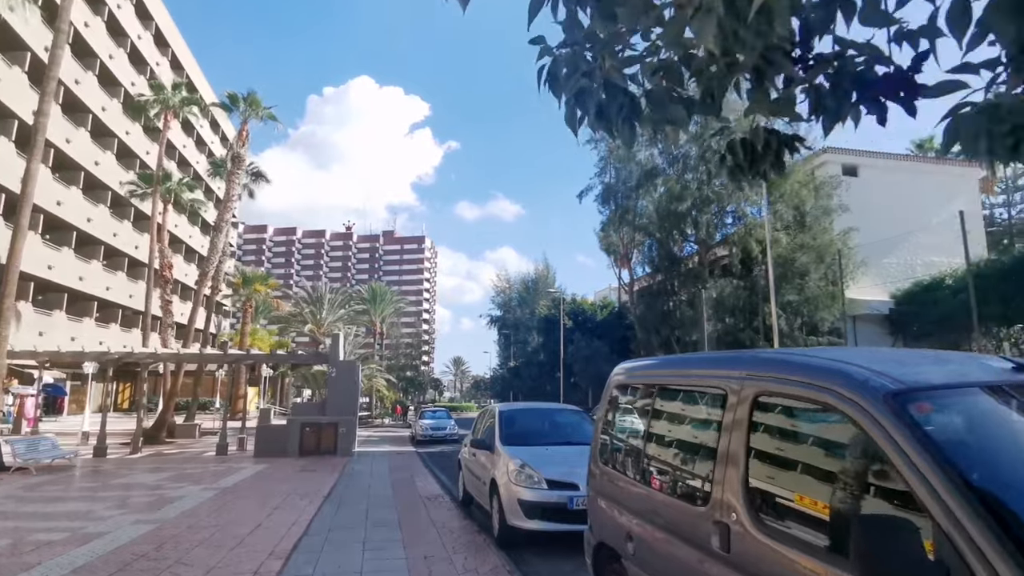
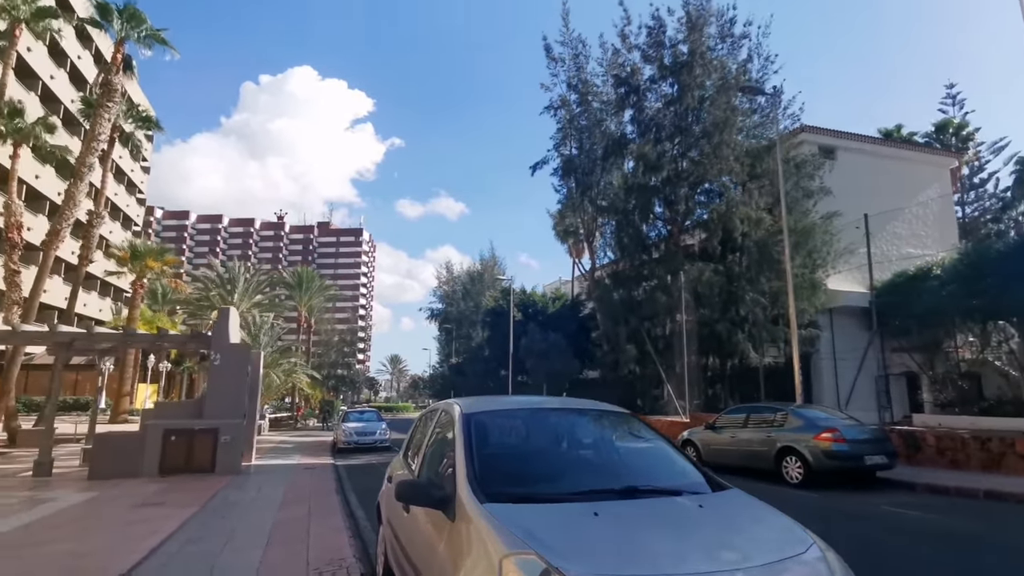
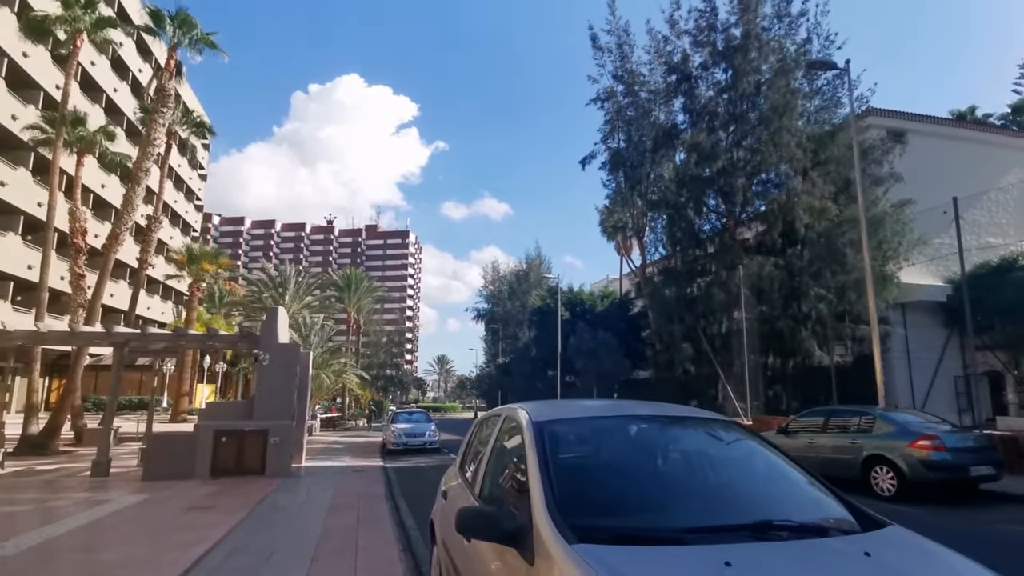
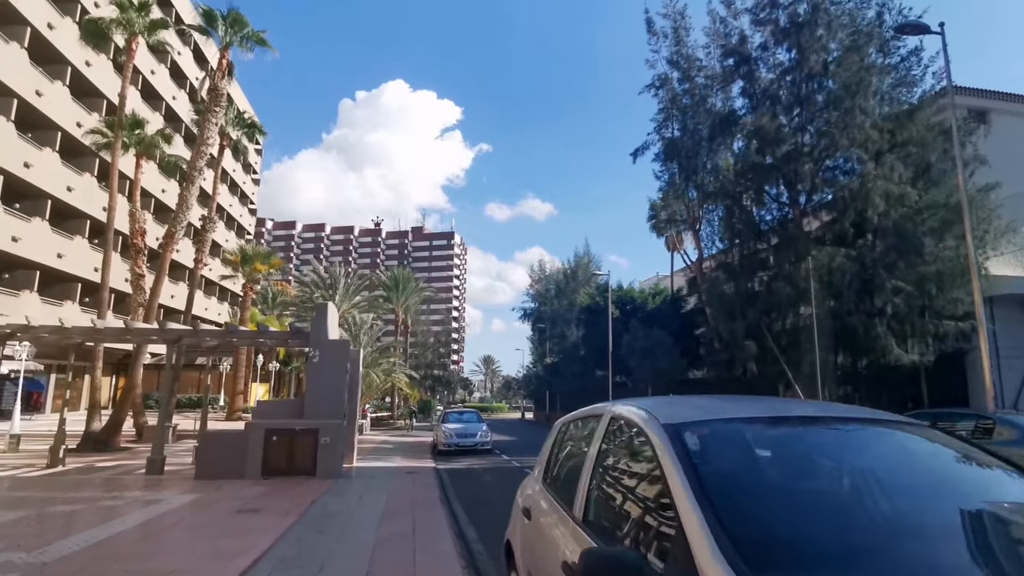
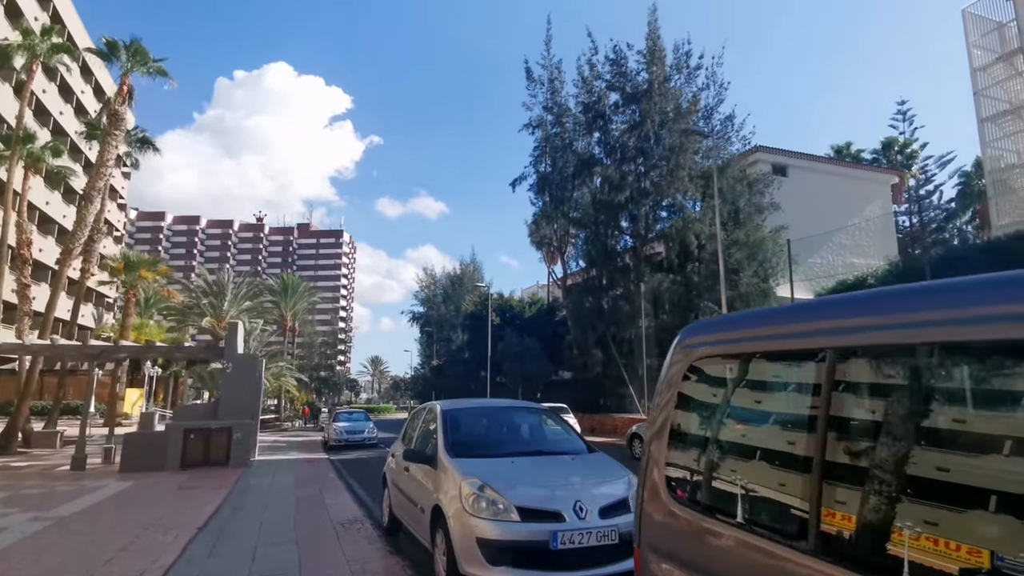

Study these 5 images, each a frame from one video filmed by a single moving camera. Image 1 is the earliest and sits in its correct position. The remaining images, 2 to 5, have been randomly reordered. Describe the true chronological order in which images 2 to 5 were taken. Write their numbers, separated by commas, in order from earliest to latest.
5, 2, 3, 4
